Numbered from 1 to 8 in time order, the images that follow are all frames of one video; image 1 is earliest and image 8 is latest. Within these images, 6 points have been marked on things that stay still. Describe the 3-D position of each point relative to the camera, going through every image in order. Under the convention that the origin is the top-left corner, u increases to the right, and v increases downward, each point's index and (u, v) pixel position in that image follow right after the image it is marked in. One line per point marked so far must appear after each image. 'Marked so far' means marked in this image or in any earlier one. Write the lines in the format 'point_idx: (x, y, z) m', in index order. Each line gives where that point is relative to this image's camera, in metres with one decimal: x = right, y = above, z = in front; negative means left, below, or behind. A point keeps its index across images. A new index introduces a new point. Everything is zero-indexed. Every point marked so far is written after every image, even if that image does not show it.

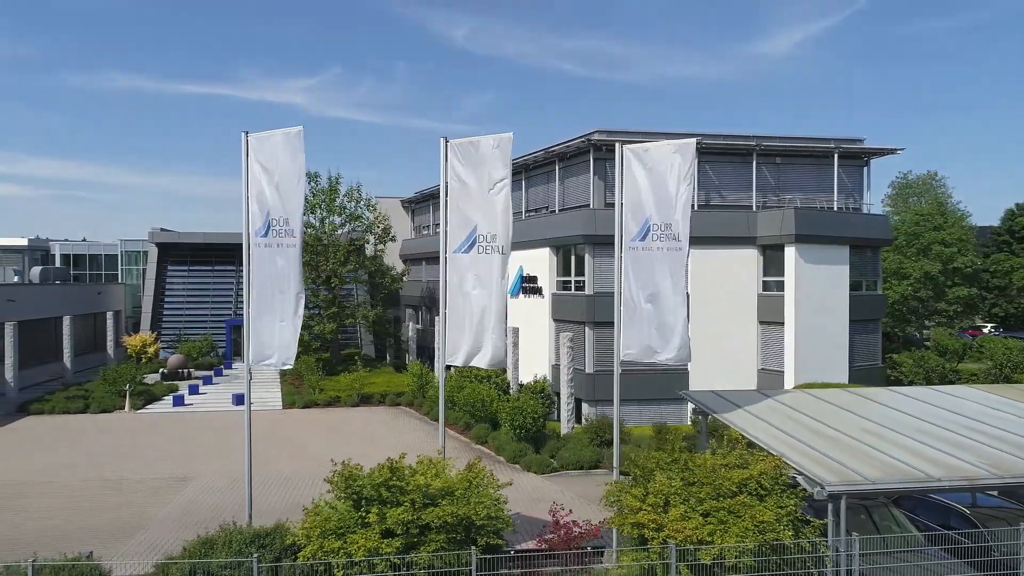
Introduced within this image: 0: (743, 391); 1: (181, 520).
0: (+3.7, -1.7, +11.8) m
1: (-5.7, -4.0, +12.9) m
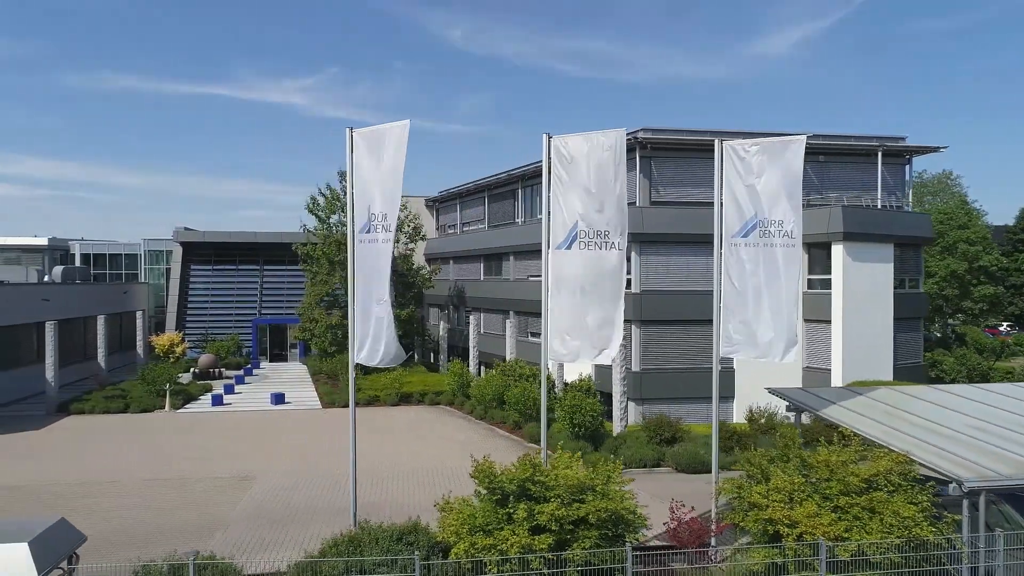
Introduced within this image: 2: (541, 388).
0: (+5.1, -1.6, +11.7) m
1: (-4.4, -4.0, +12.8) m
2: (+0.8, -2.7, +19.6) m
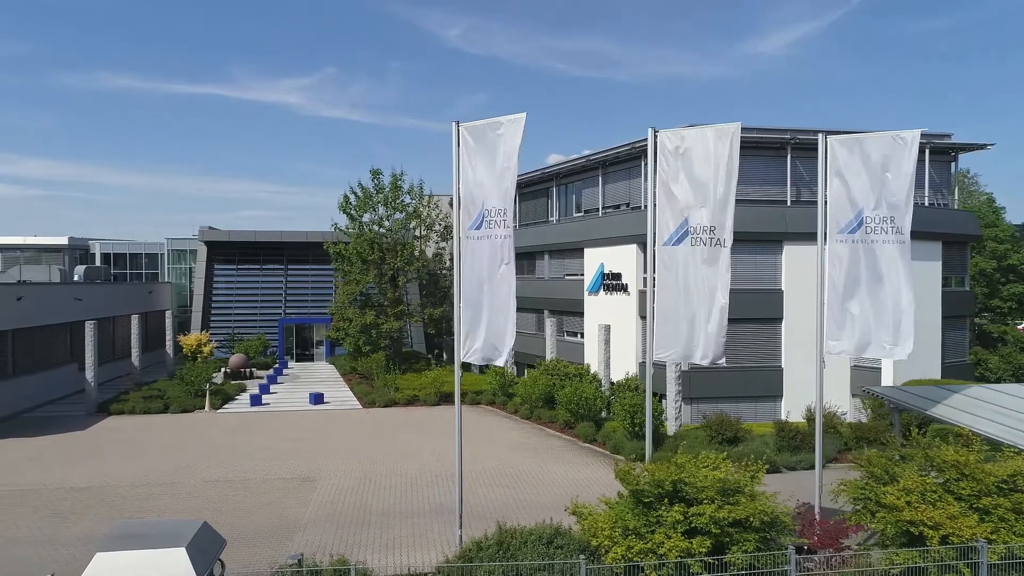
0: (+6.4, -1.6, +11.5) m
1: (-3.0, -4.0, +12.6) m
2: (+2.1, -2.6, +19.5) m
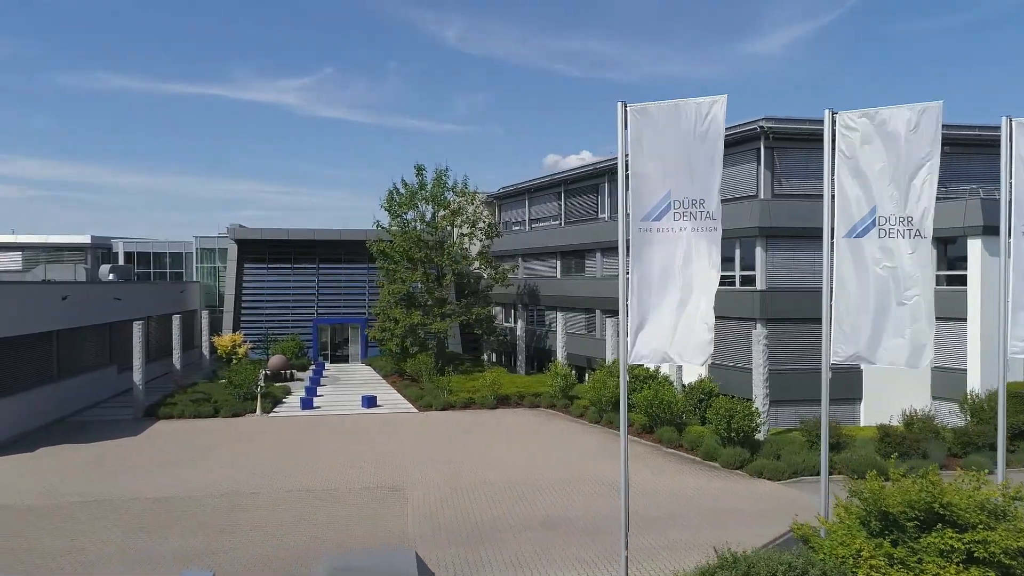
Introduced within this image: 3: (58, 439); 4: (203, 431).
0: (+8.4, -1.5, +10.7) m
1: (-1.1, -3.9, +11.8) m
2: (+4.0, -2.6, +18.6) m
3: (-11.5, -3.8, +18.8) m
4: (-8.2, -3.8, +19.7) m
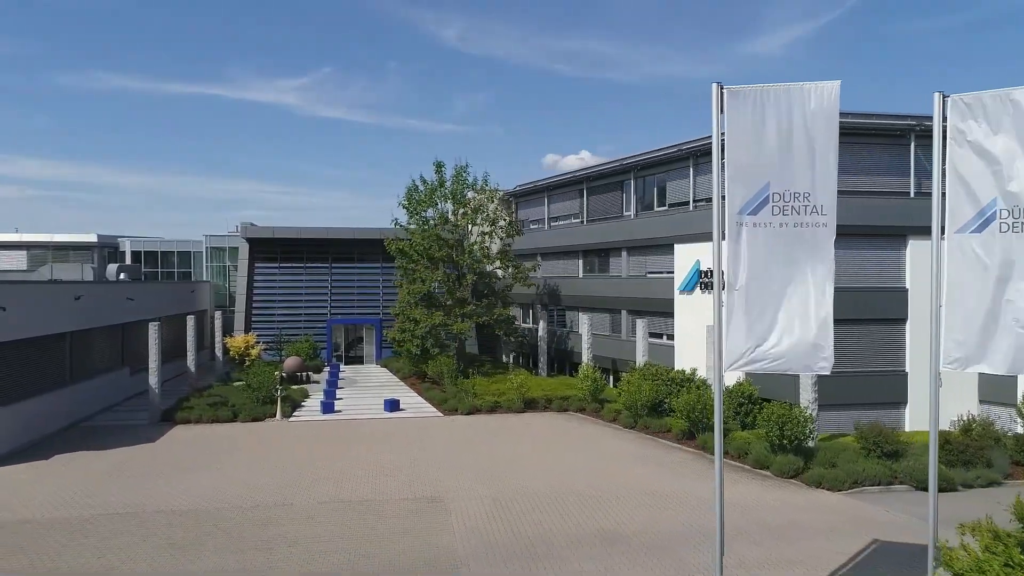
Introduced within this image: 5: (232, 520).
0: (+9.2, -1.5, +10.0) m
1: (-0.3, -3.9, +11.0) m
2: (+4.9, -2.6, +17.9) m
3: (-10.7, -3.8, +18.0) m
4: (-7.3, -3.8, +18.9) m
5: (-4.7, -3.9, +12.5) m
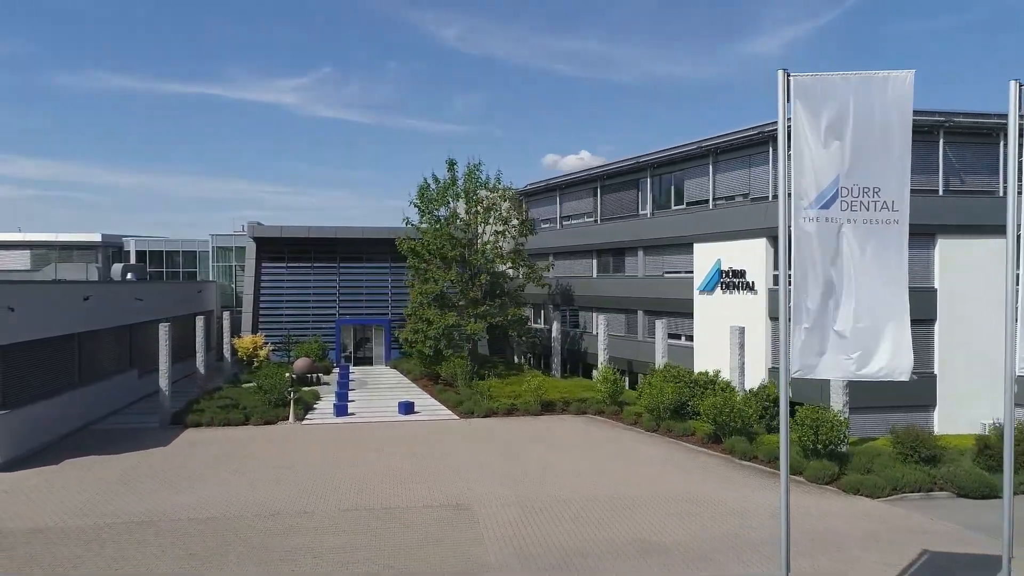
0: (+9.7, -1.5, +9.5) m
1: (+0.3, -3.9, +10.5) m
2: (+5.4, -2.6, +17.4) m
3: (-10.2, -3.8, +17.6) m
4: (-6.8, -3.8, +18.4) m
5: (-4.2, -3.9, +12.1) m
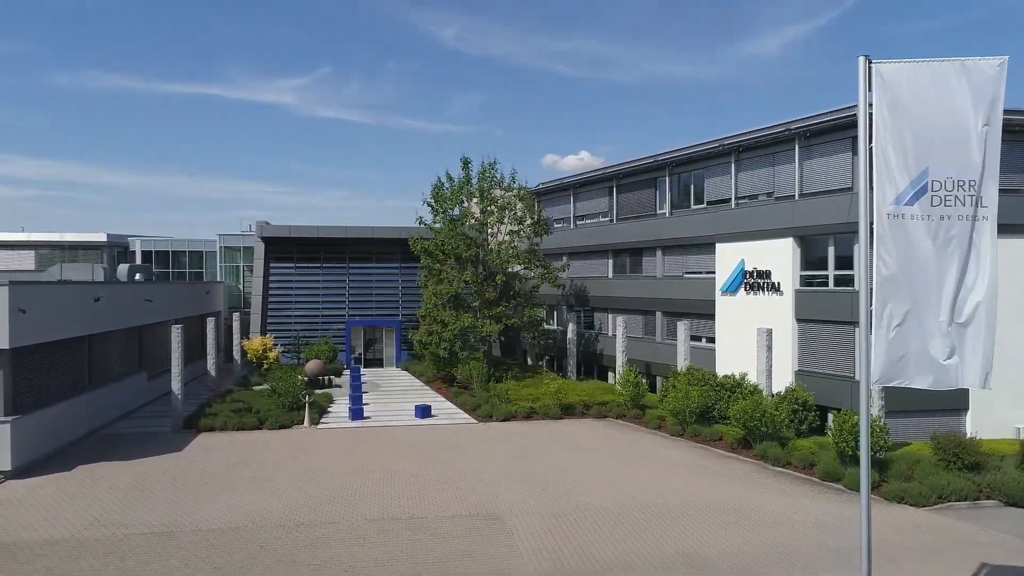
0: (+10.3, -1.6, +9.0) m
1: (+0.8, -3.9, +10.1) m
2: (+5.9, -2.6, +16.9) m
3: (-9.6, -3.8, +17.1) m
4: (-6.2, -3.8, +17.9) m
5: (-3.7, -3.9, +11.6) m
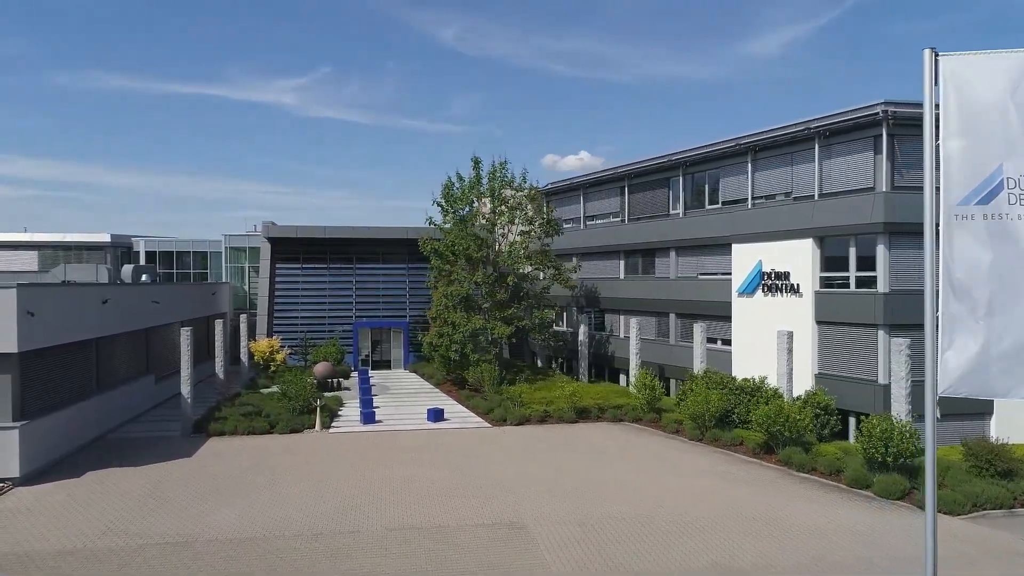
0: (+10.7, -1.6, +8.7) m
1: (+1.2, -4.0, +9.7) m
2: (+6.3, -2.6, +16.6) m
3: (-9.2, -3.9, +16.8) m
4: (-5.8, -3.9, +17.6) m
5: (-3.3, -4.0, +11.3) m
